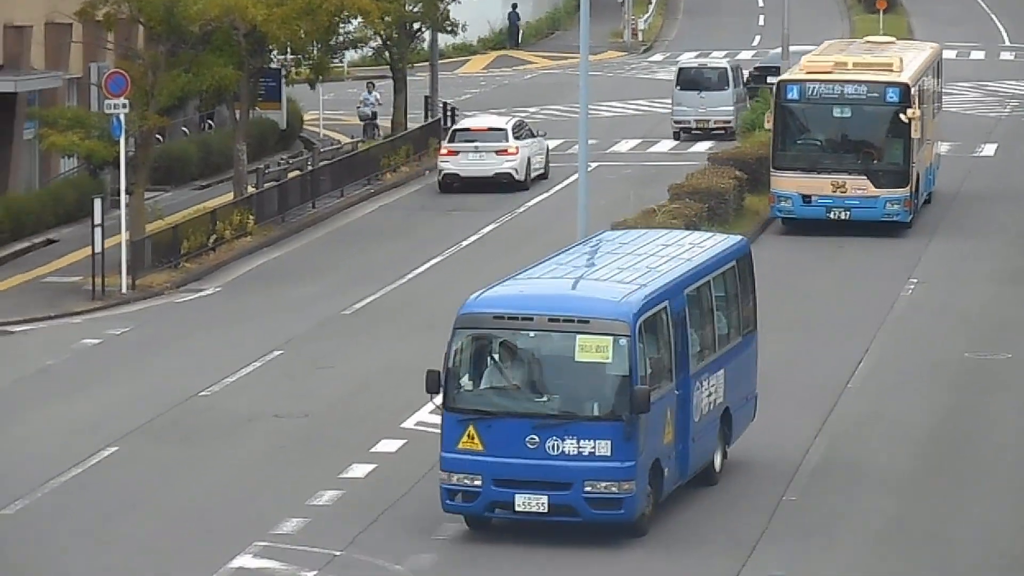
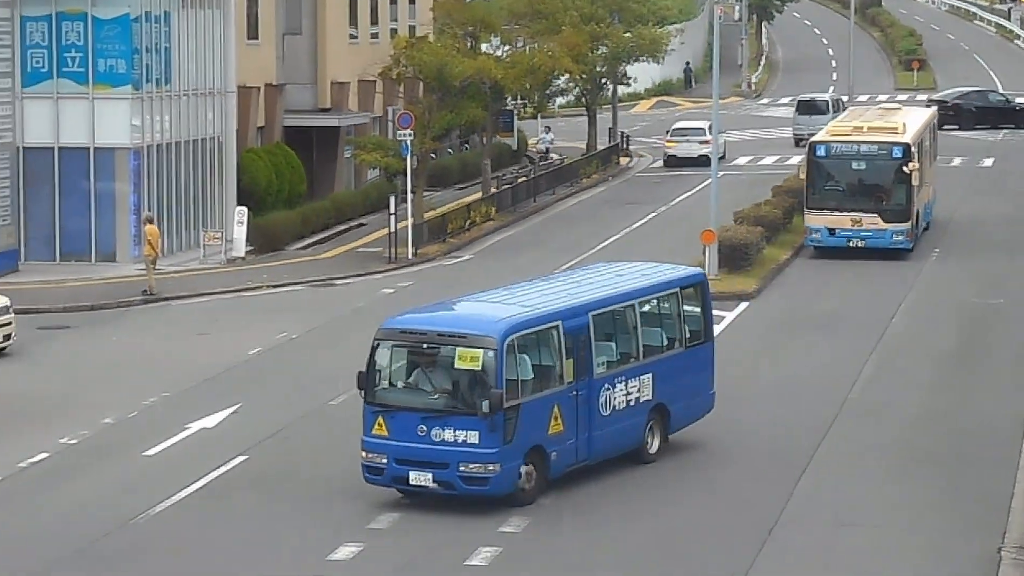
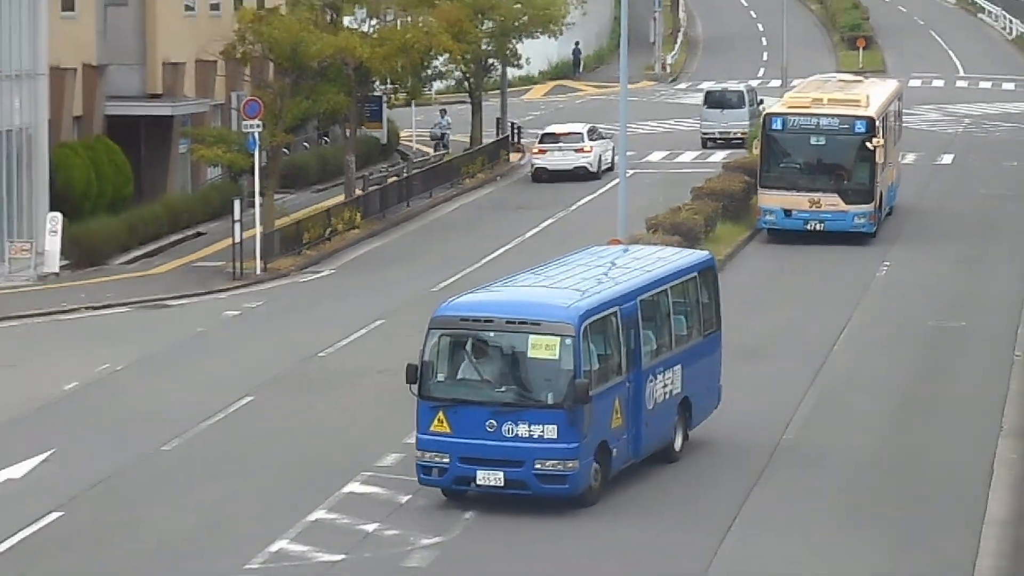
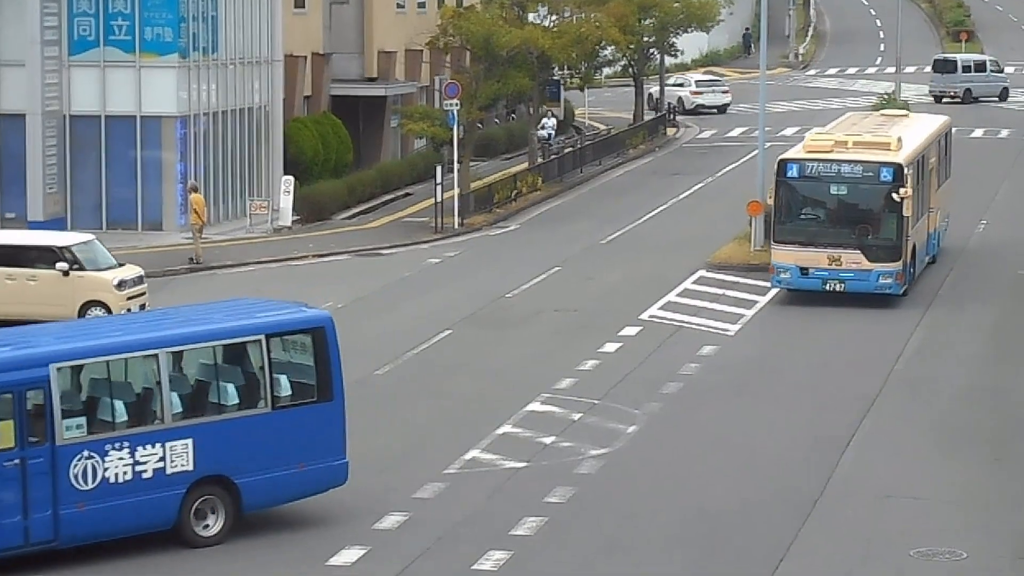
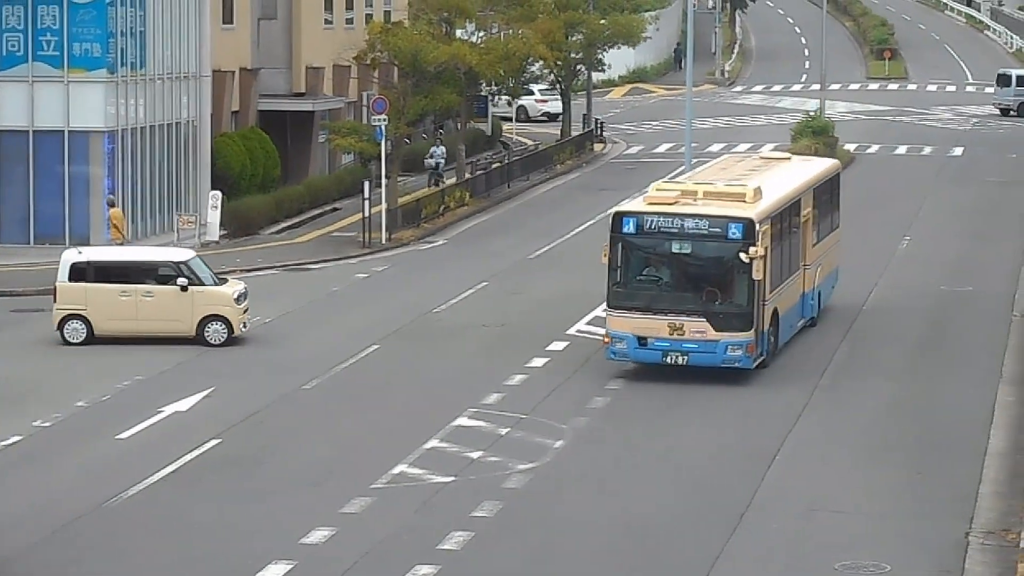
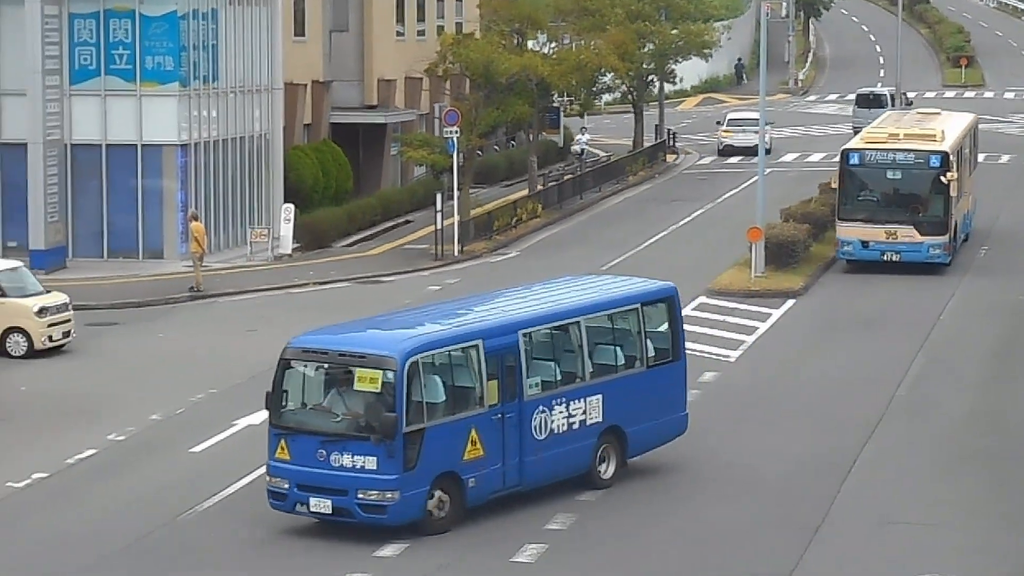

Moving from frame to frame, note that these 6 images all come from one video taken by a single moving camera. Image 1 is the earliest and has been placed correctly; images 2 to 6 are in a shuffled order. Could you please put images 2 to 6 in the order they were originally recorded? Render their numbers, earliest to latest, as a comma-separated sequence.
3, 2, 6, 4, 5
